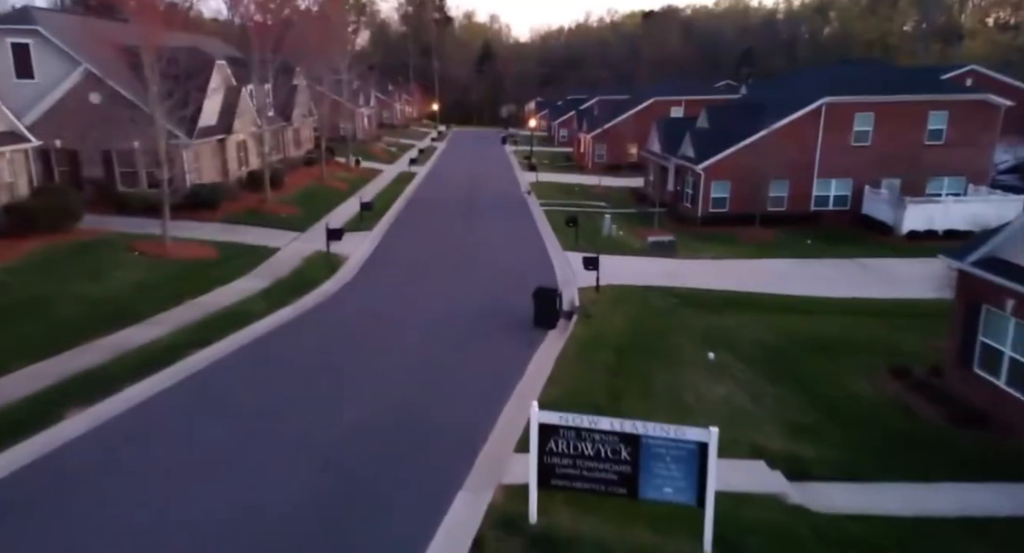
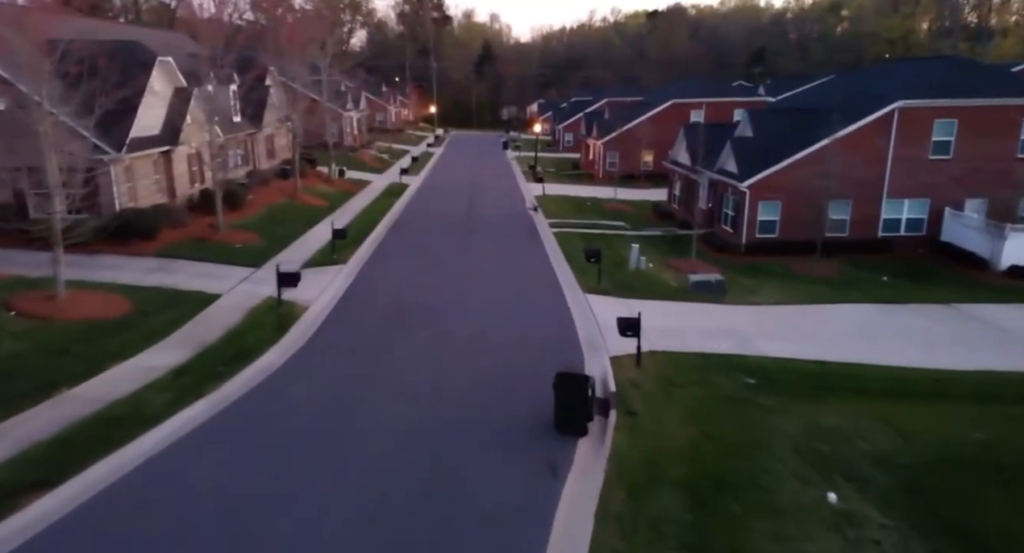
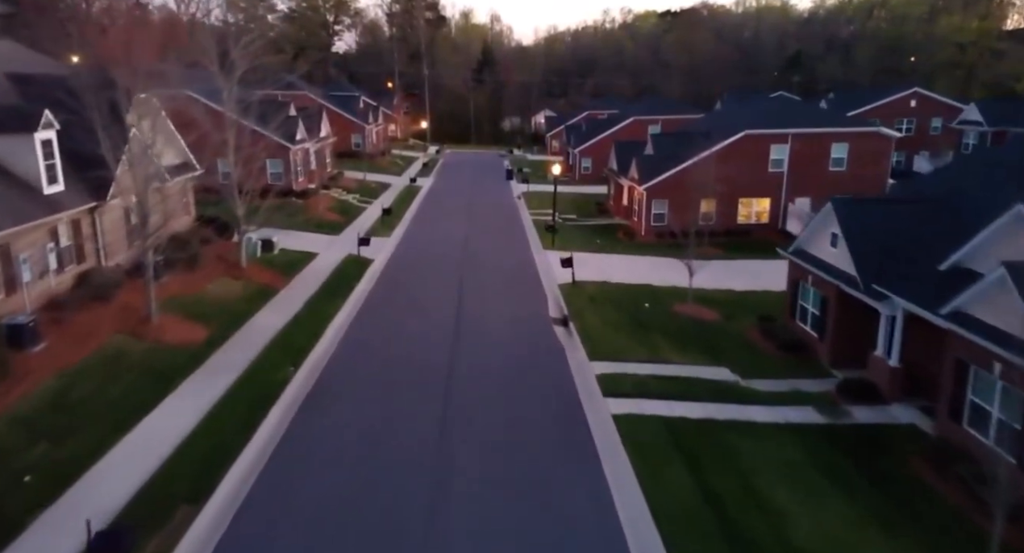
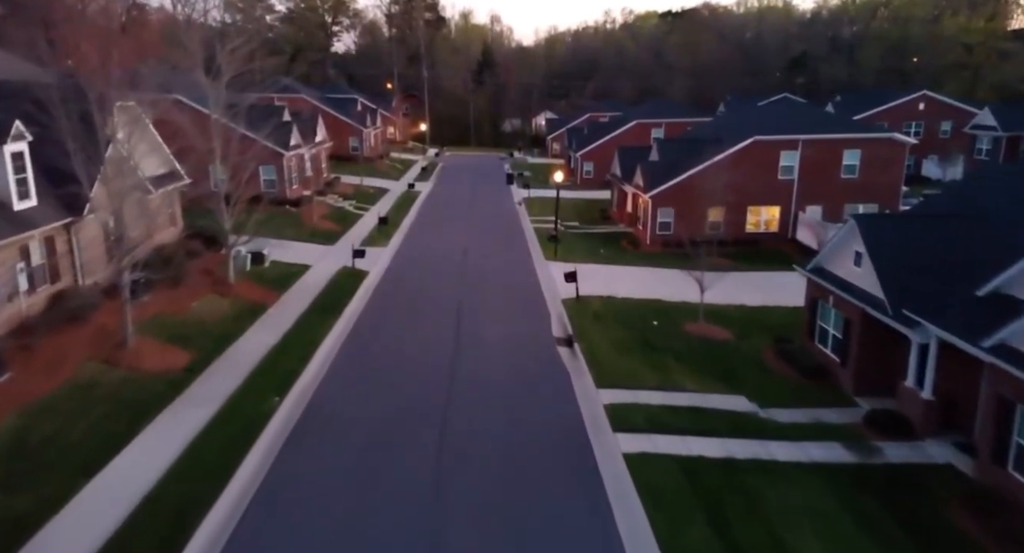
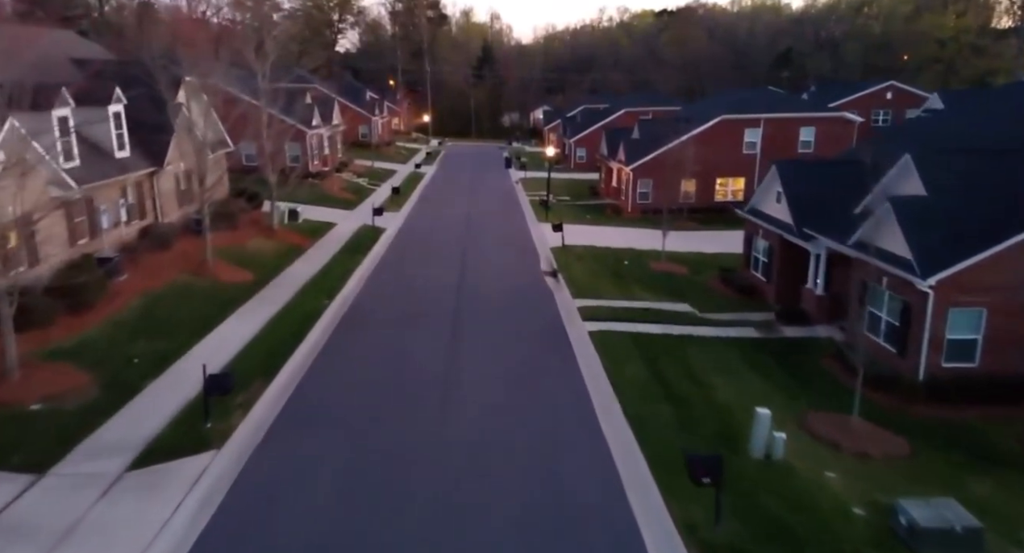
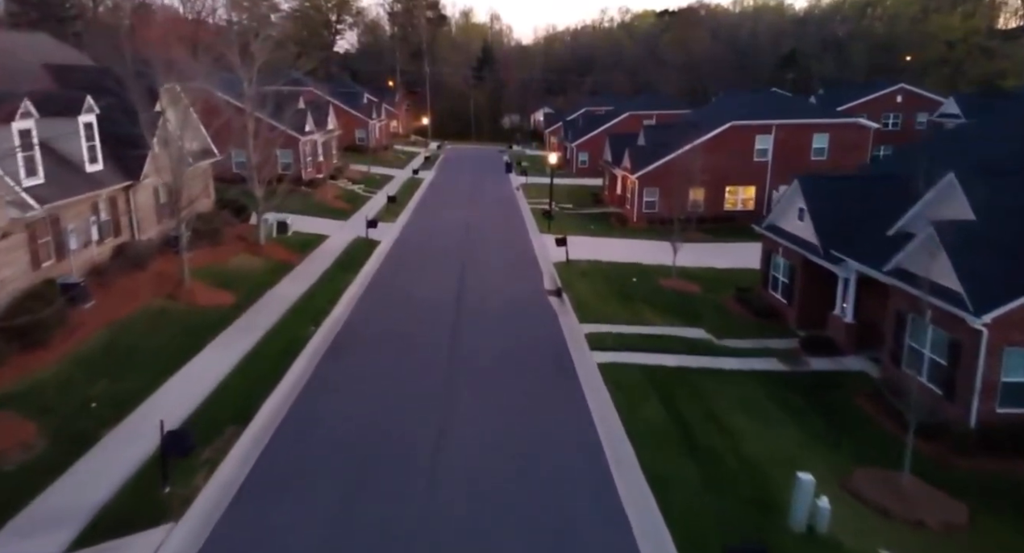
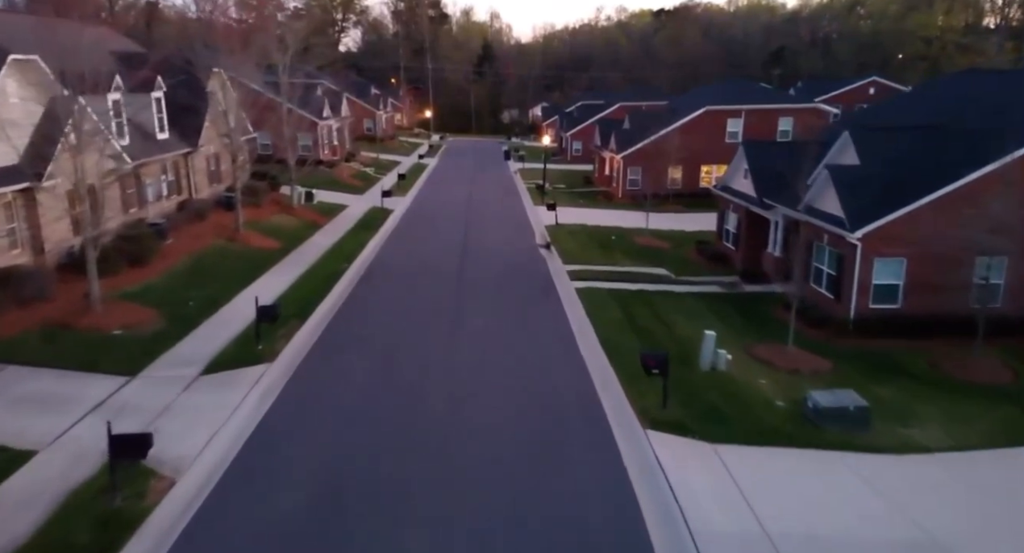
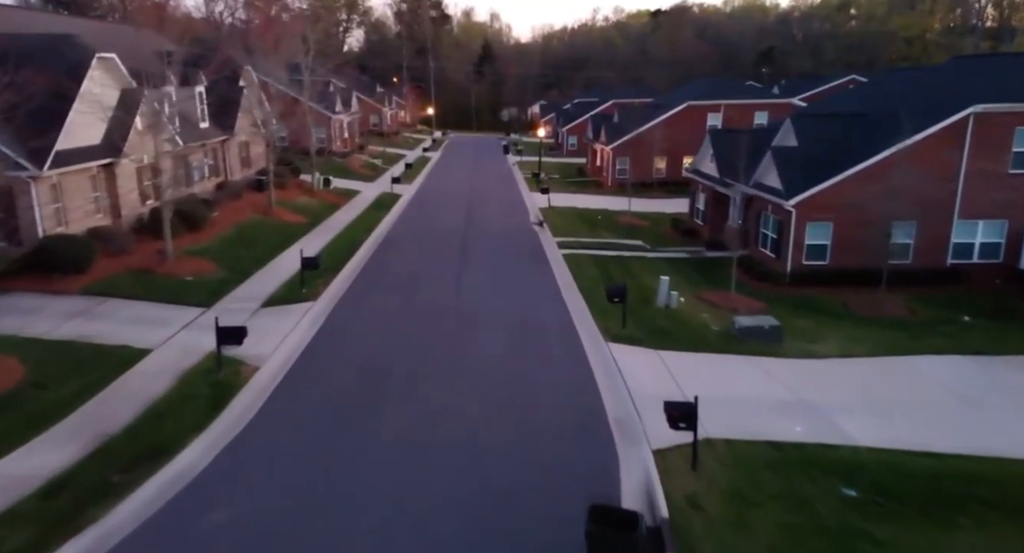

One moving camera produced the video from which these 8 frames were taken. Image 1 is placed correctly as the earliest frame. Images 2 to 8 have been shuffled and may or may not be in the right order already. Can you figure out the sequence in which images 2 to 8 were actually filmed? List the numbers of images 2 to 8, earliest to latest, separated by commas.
2, 8, 7, 5, 6, 3, 4
